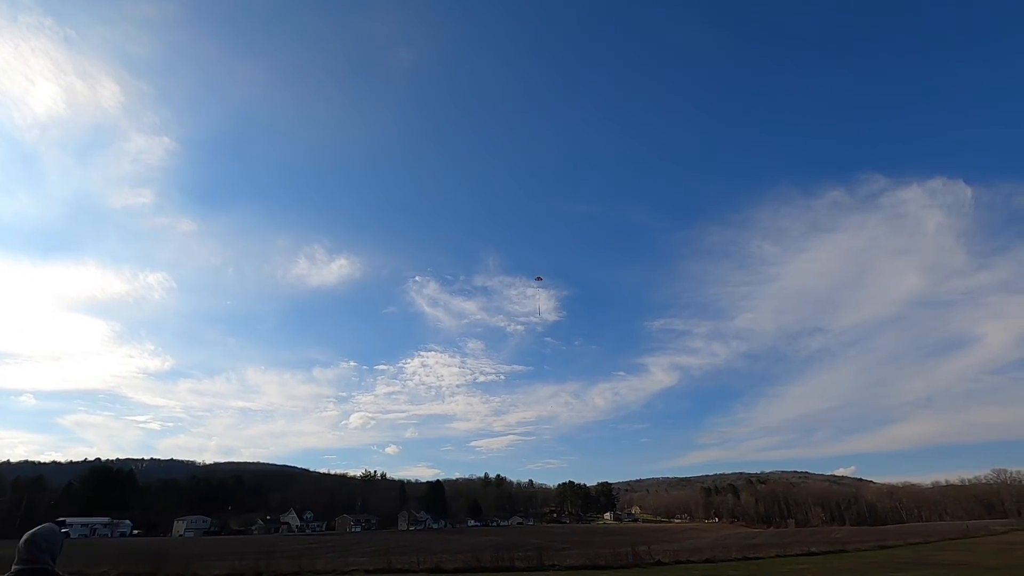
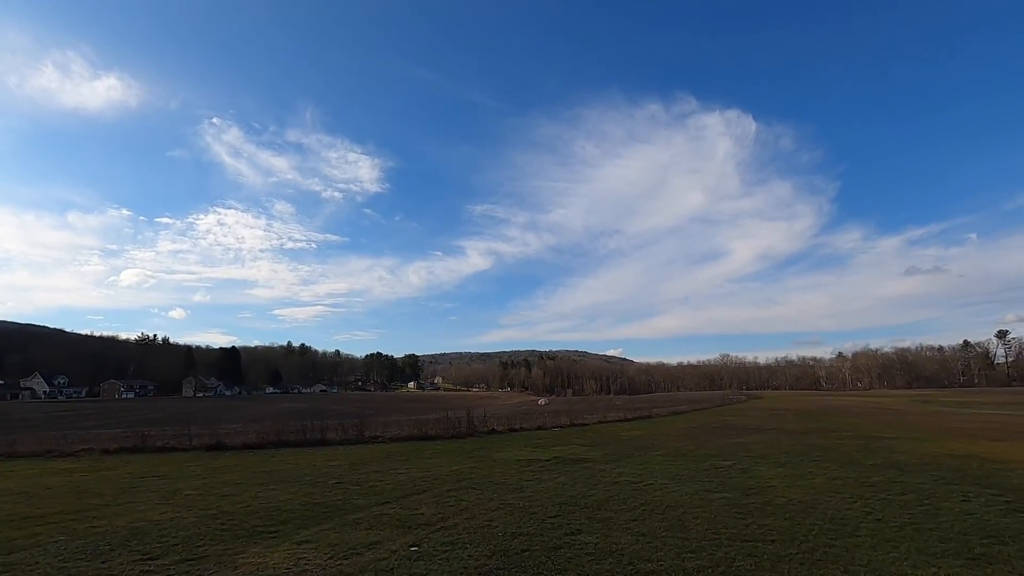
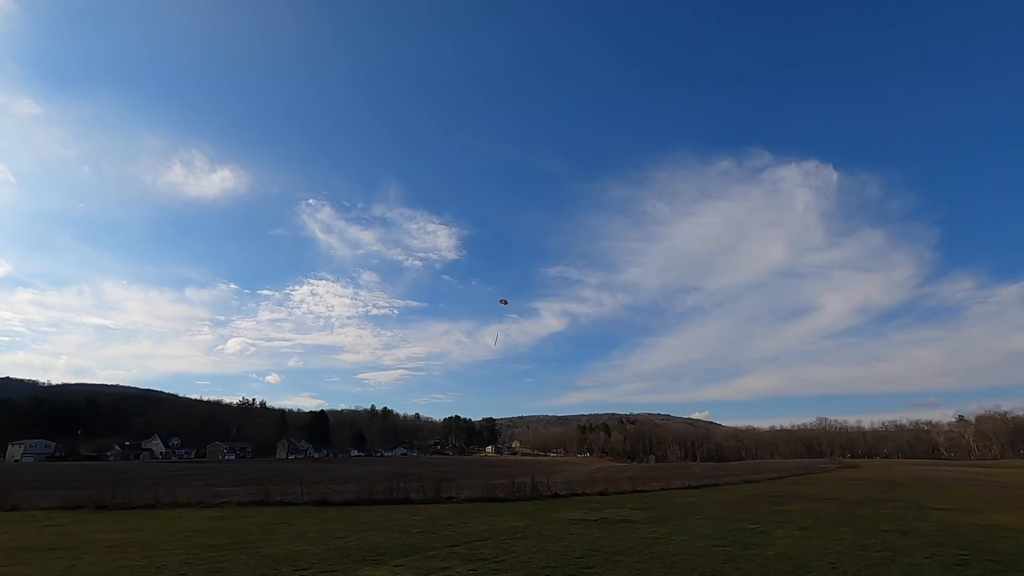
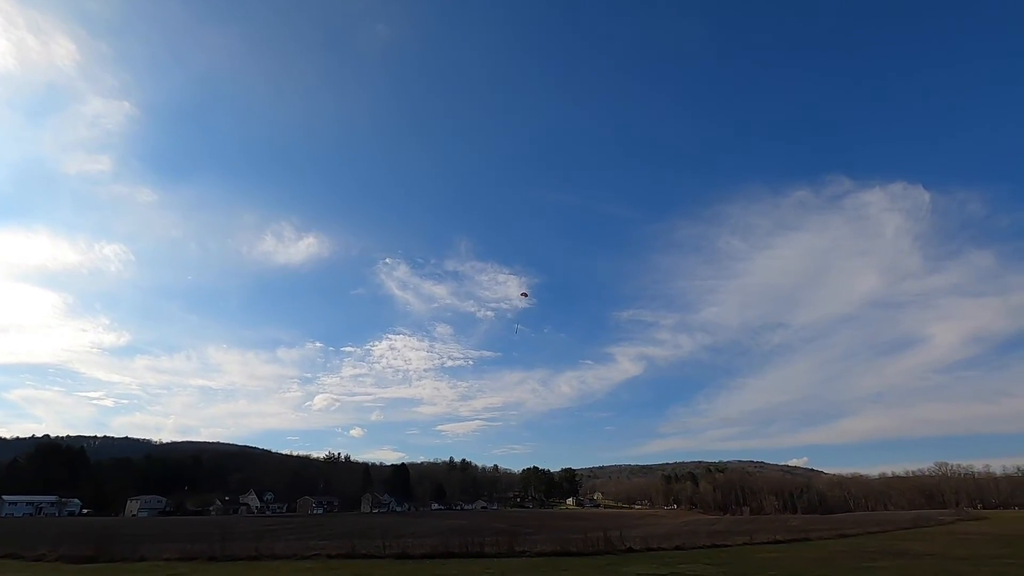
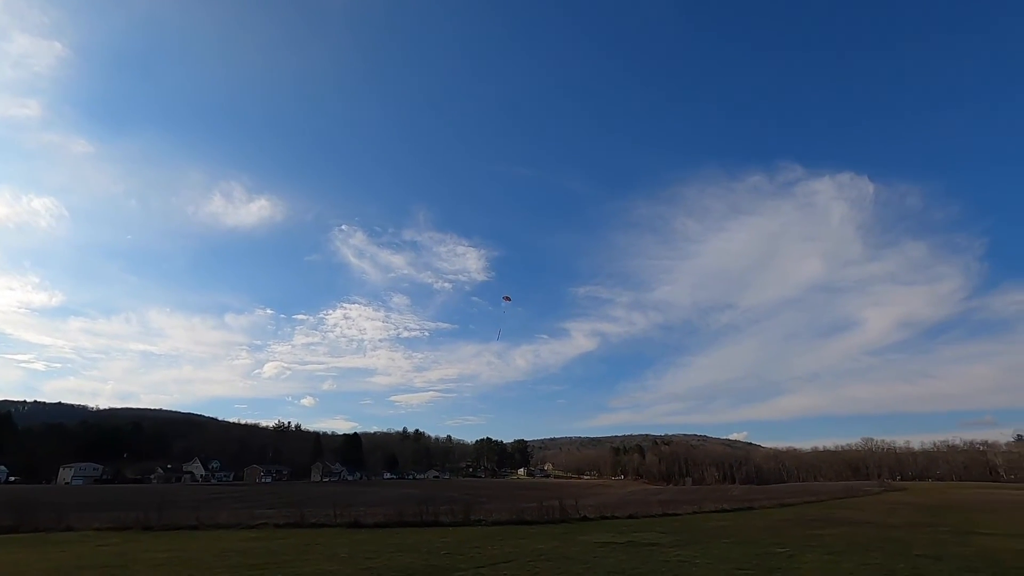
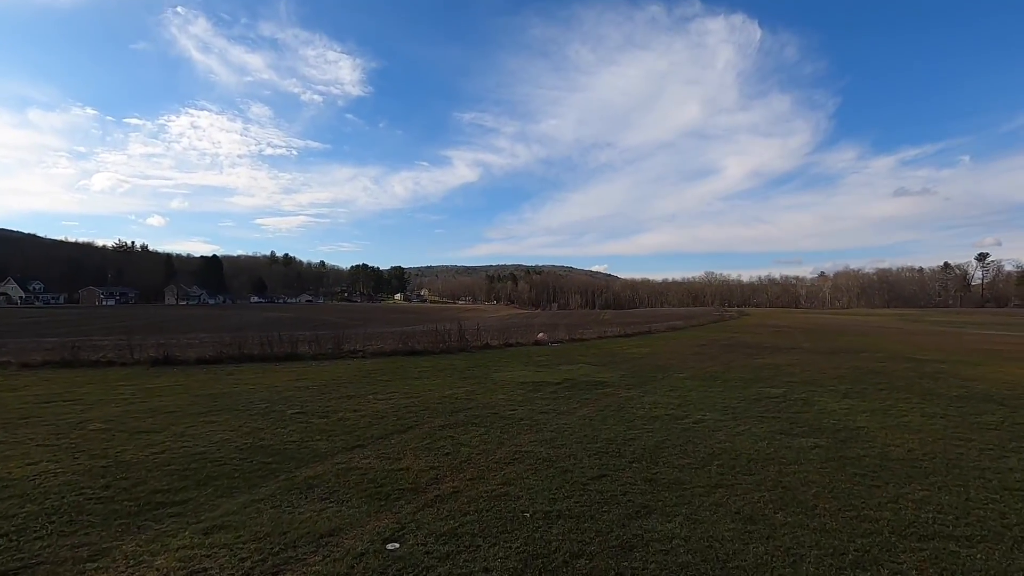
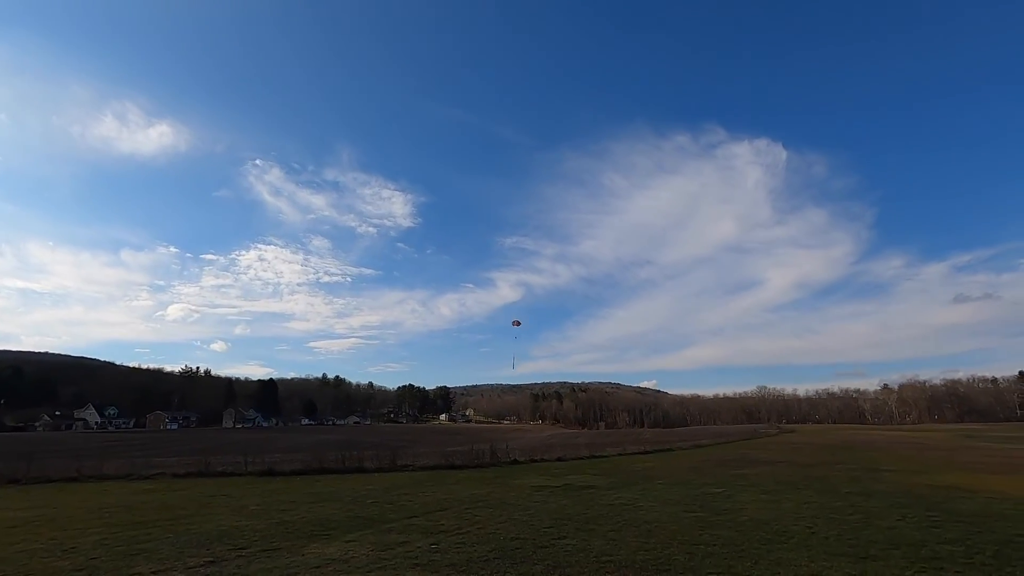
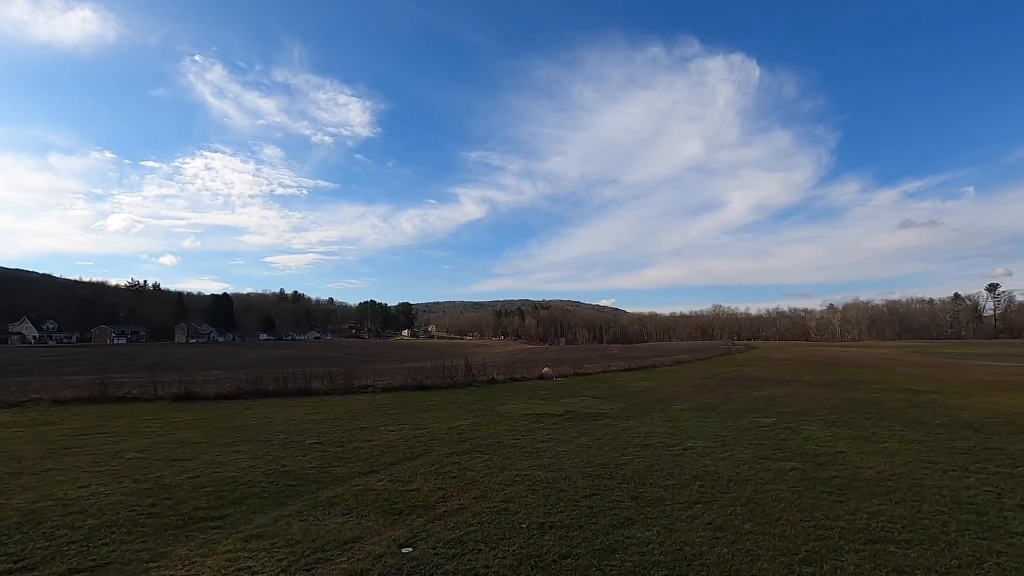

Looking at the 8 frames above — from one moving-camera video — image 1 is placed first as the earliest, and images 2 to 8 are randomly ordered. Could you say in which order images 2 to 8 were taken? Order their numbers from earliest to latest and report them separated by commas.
4, 5, 3, 7, 2, 8, 6
